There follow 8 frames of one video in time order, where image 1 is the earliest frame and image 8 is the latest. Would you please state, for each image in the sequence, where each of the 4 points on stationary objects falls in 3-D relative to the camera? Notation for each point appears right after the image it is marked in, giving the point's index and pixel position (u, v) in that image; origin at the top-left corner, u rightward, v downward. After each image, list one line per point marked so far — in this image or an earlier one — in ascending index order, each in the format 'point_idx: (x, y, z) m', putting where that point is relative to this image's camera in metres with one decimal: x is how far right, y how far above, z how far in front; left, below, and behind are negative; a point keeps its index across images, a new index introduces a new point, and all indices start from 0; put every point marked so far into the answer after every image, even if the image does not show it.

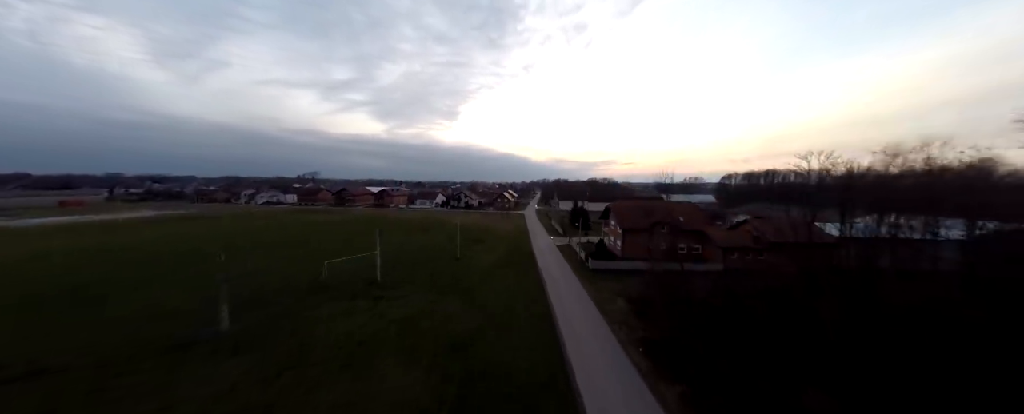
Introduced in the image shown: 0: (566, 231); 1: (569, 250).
0: (+3.1, -1.4, +15.5) m
1: (+2.5, -1.9, +12.0) m
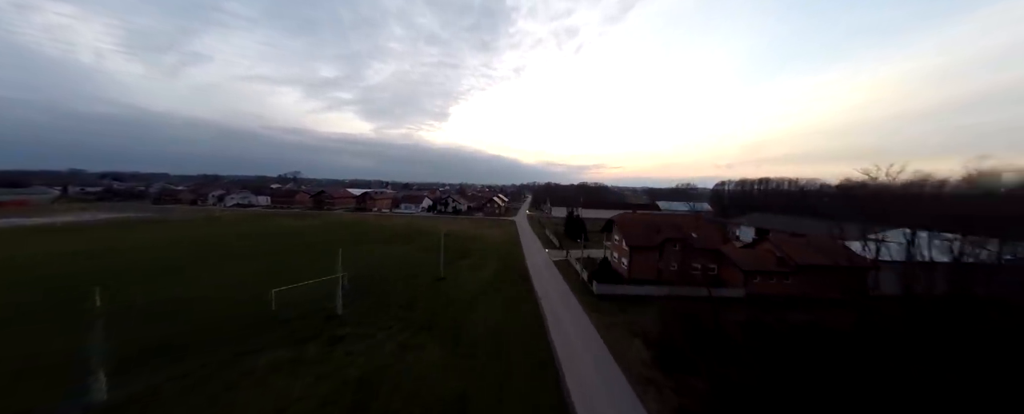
0: (+2.6, -1.9, +14.3) m
1: (+2.2, -2.3, +10.7) m
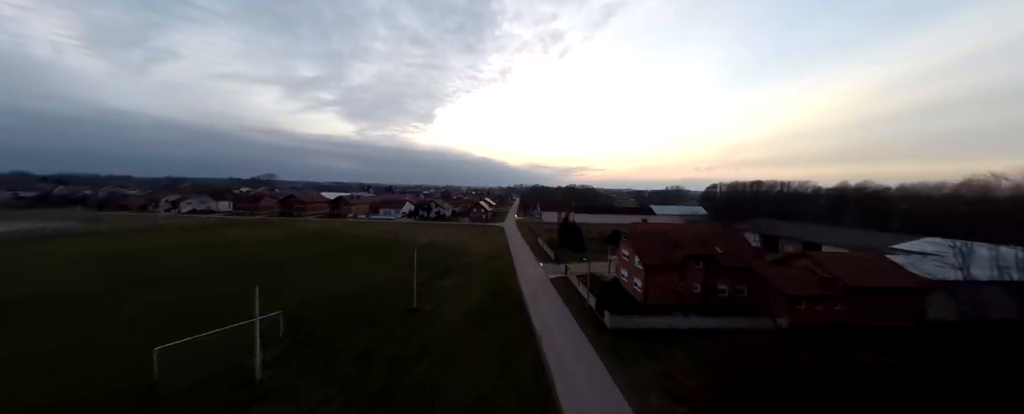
0: (+2.2, -2.2, +12.7) m
1: (+1.9, -2.6, +9.1) m
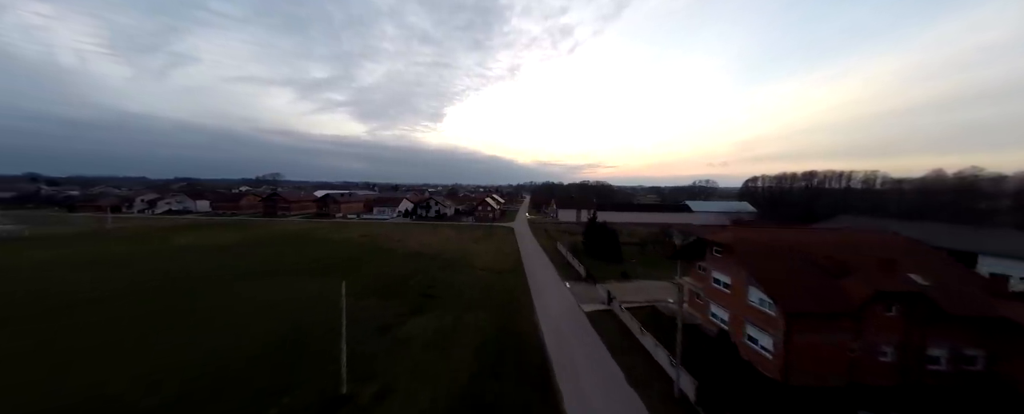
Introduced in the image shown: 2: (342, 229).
0: (+2.6, -2.1, +9.2) m
1: (+2.2, -2.5, +5.6) m
2: (-11.9, -1.5, +19.0) m
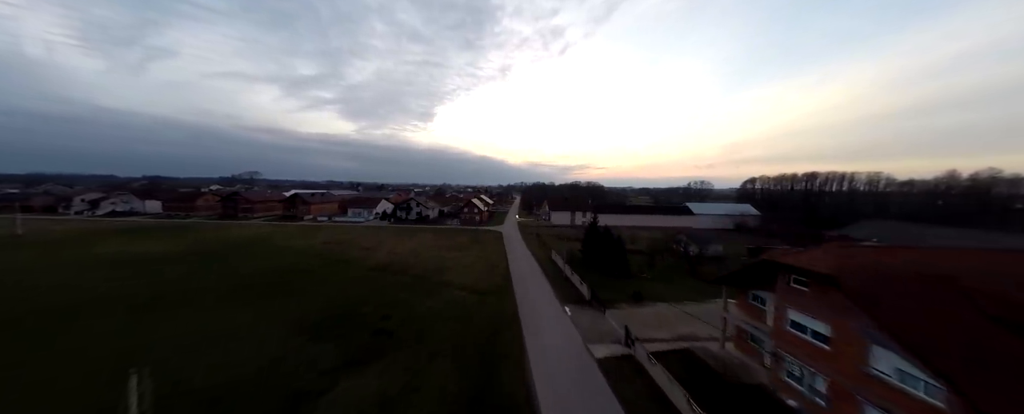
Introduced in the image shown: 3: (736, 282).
0: (+2.2, -2.2, +7.4) m
1: (+1.9, -2.6, +3.9) m
2: (-12.6, -1.6, +16.8) m
3: (+3.7, -1.2, +4.5) m
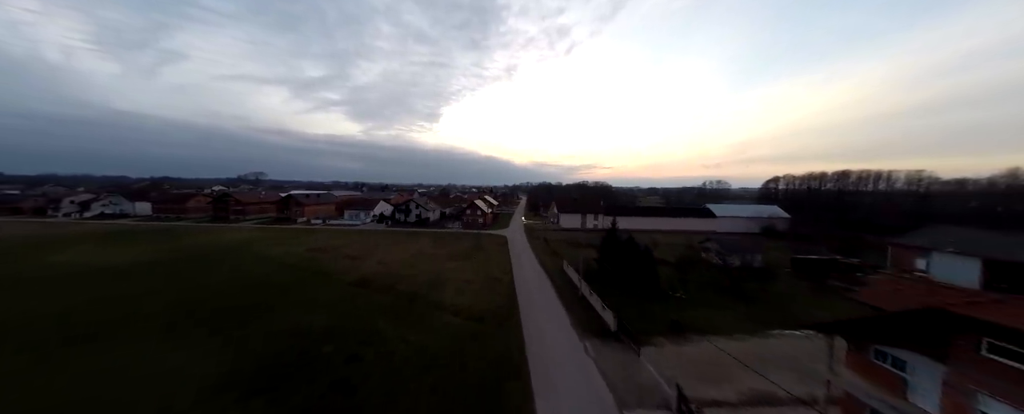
0: (+2.3, -2.3, +6.0) m
1: (+2.0, -2.7, +2.5) m
2: (-12.3, -1.7, +15.7) m
3: (+3.8, -1.4, +3.1) m
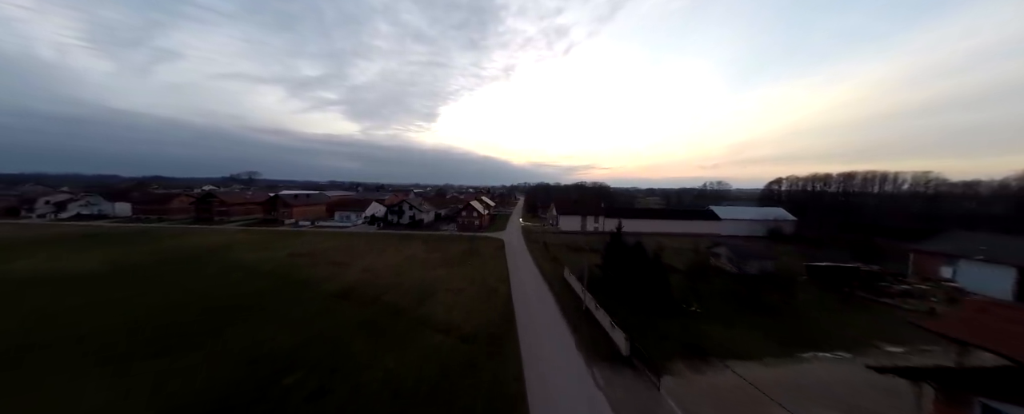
0: (+2.2, -2.4, +5.3) m
1: (+1.9, -2.8, +1.8) m
2: (-12.4, -1.8, +14.9) m
3: (+3.7, -1.4, +2.4) m
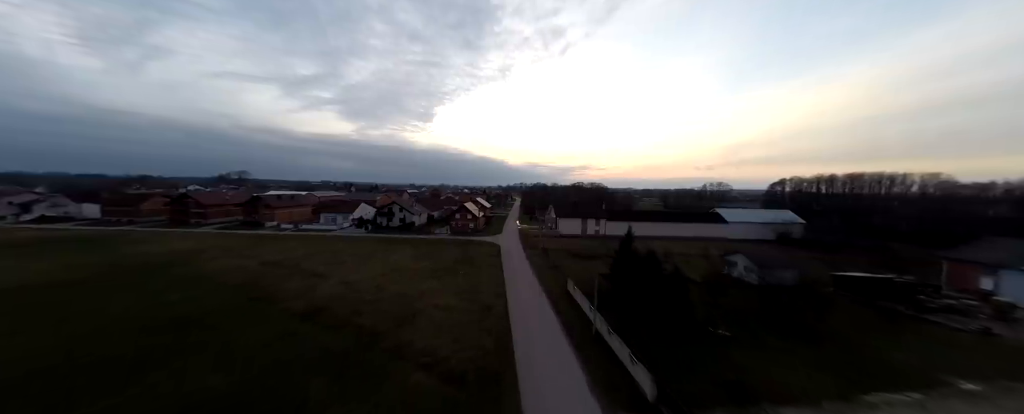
0: (+2.2, -2.5, +4.4) m
1: (+1.9, -2.9, +0.8) m
2: (-12.6, -1.9, +13.7) m
3: (+3.7, -1.6, +1.5) m
